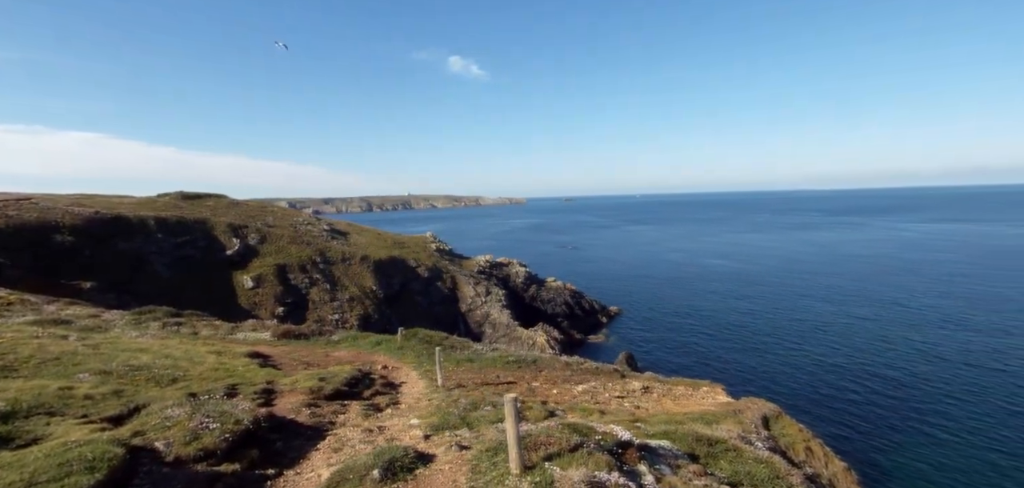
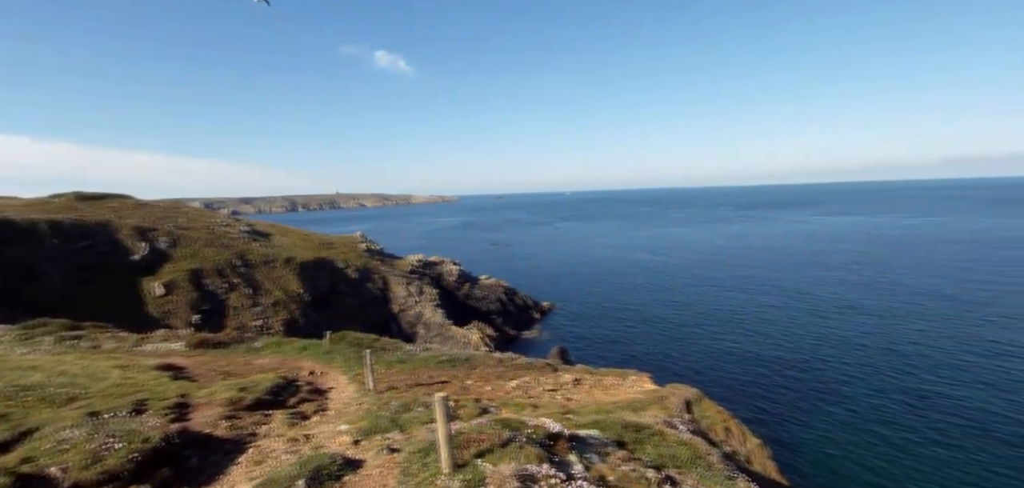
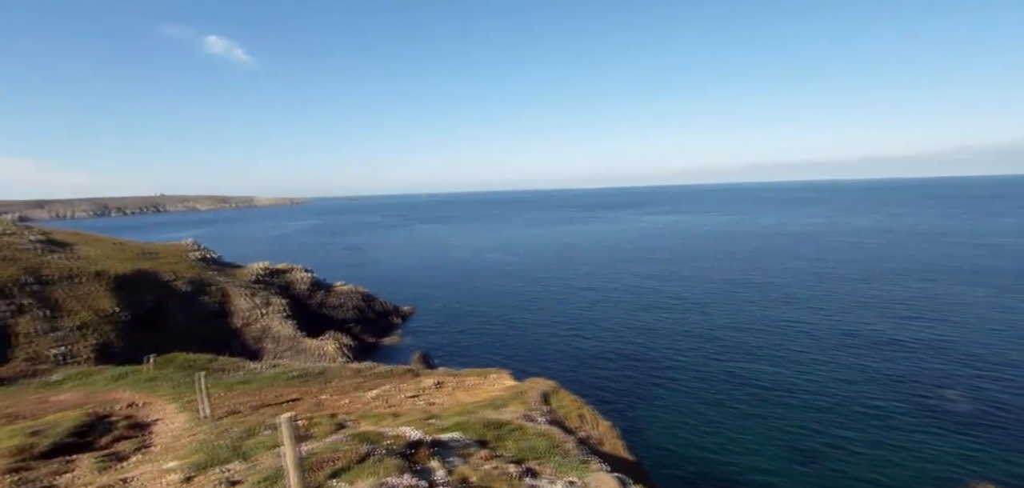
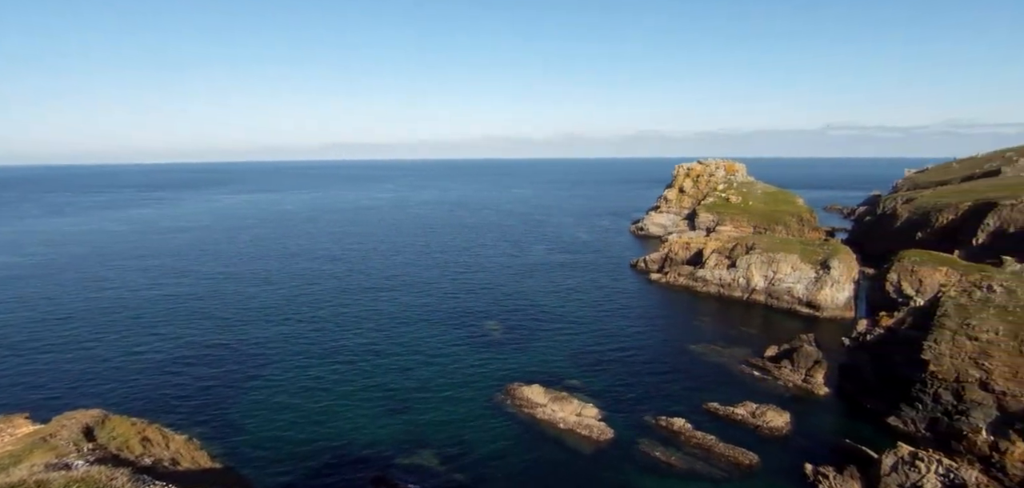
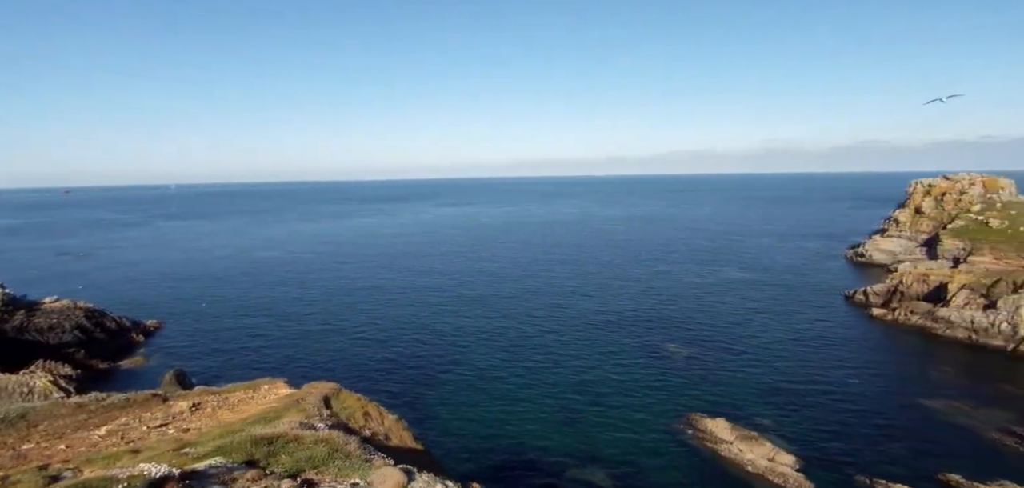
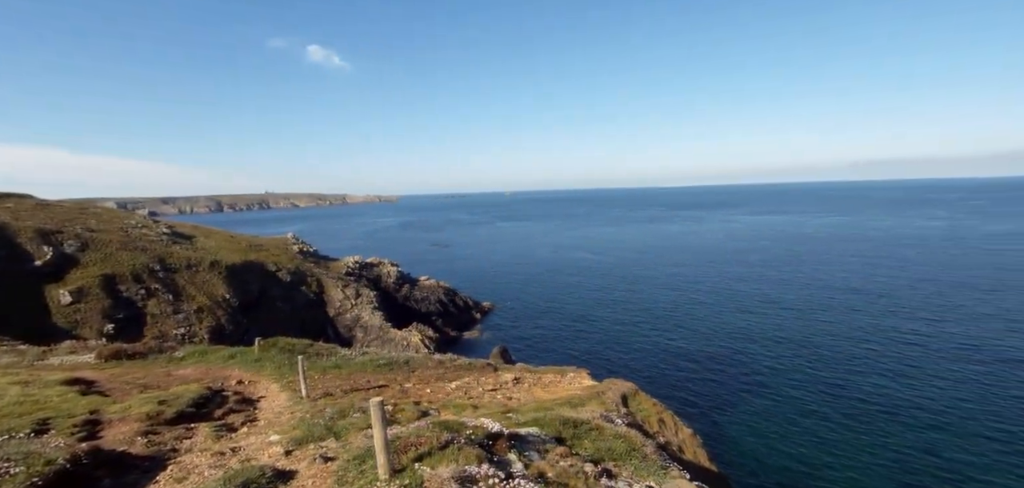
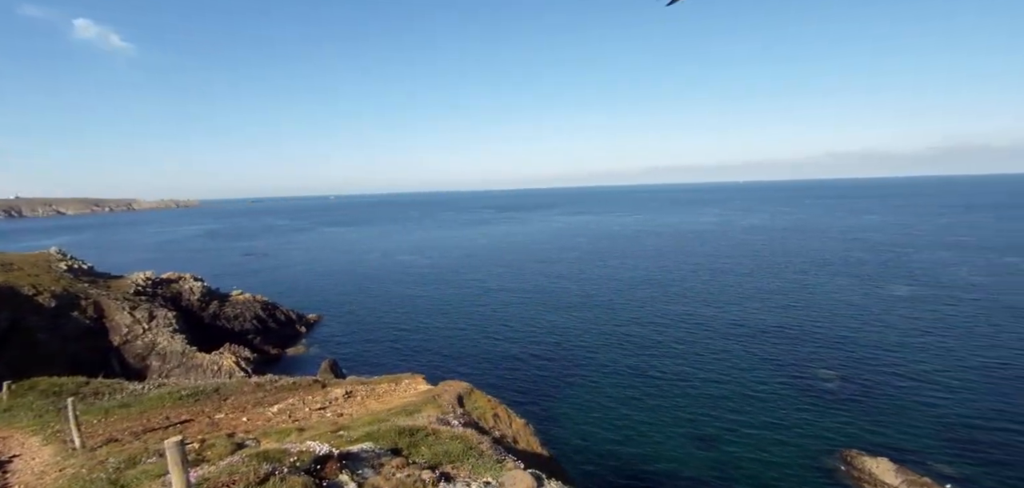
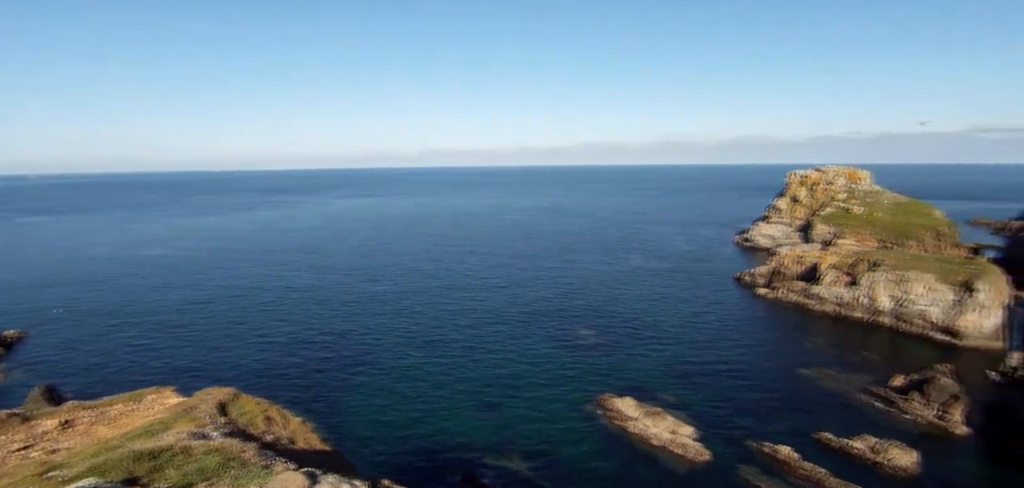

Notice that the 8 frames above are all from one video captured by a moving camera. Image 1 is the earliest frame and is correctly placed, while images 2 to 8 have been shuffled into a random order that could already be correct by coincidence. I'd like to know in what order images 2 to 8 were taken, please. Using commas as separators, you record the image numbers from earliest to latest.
2, 6, 3, 7, 5, 8, 4
